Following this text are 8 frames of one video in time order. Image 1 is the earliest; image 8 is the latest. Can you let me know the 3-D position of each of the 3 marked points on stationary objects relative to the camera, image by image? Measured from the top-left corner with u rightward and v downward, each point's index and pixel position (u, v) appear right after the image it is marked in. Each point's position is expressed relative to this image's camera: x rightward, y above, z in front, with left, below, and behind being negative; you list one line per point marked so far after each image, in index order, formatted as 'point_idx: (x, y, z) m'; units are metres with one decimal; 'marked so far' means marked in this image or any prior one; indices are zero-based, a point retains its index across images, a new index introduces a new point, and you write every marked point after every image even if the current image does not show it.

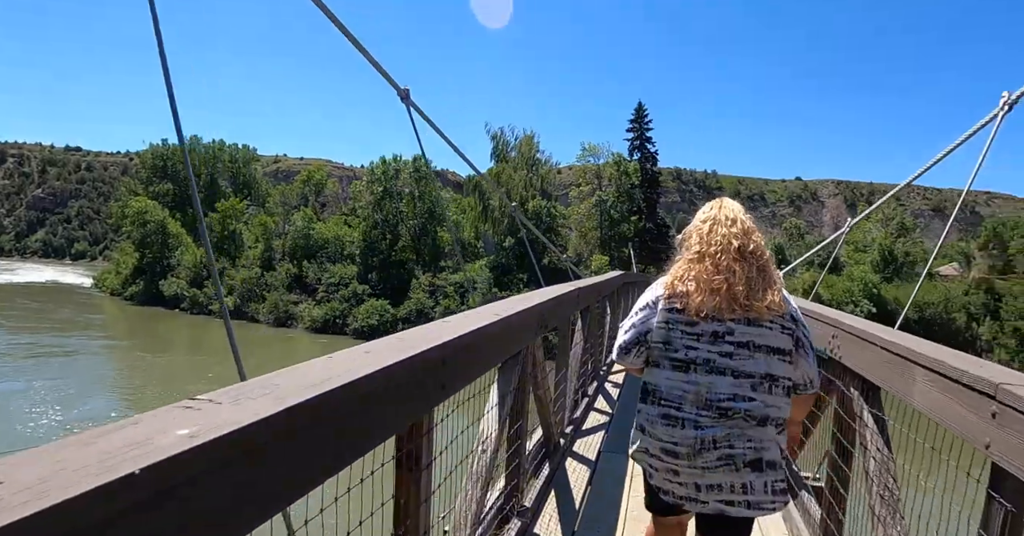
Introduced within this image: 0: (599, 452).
0: (+0.5, -1.1, +3.6) m
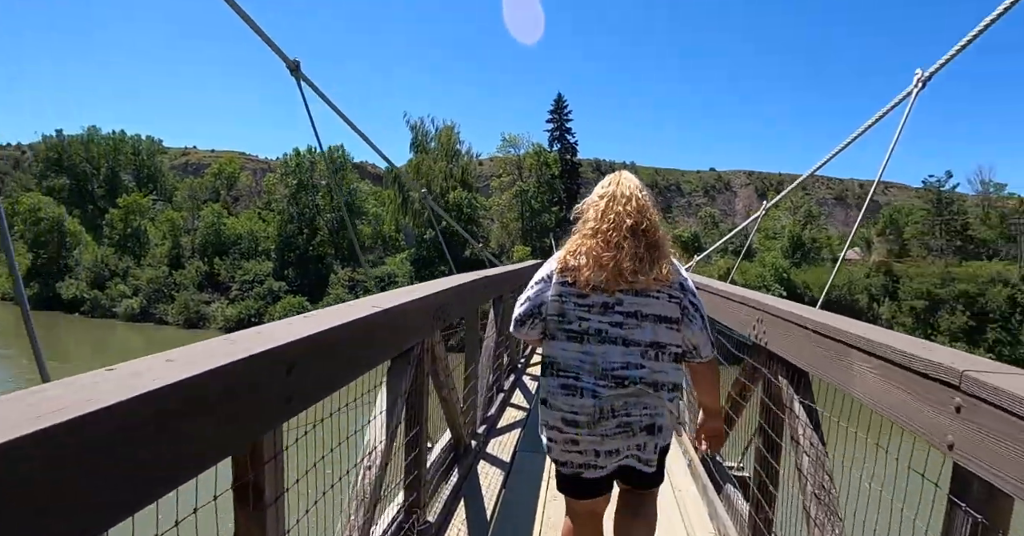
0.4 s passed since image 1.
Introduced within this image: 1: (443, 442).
0: (0.0, -1.0, +3.3) m
1: (-0.3, -0.8, +2.9) m
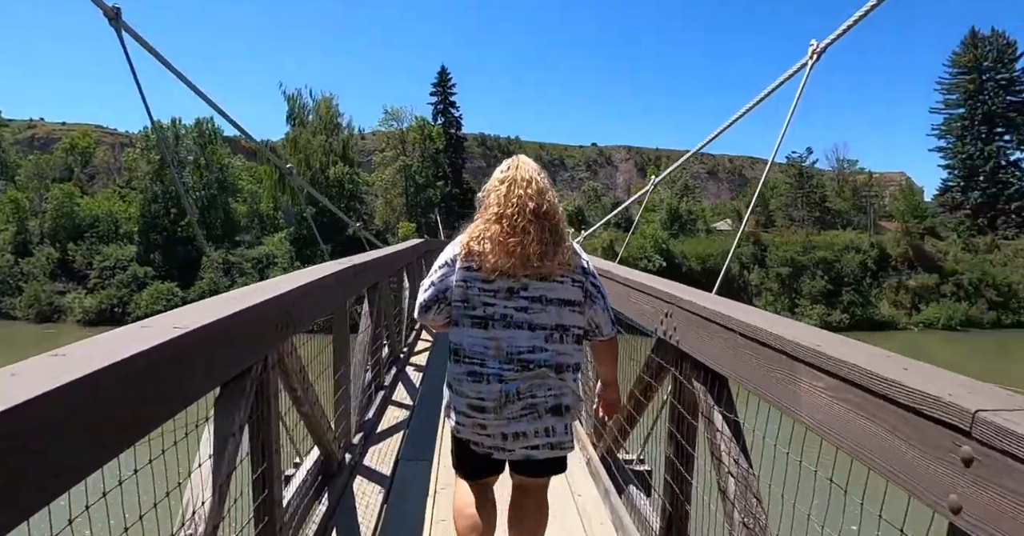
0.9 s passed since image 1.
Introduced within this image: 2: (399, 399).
0: (-0.6, -1.0, +2.9) m
1: (-0.8, -0.8, +2.5) m
2: (-0.7, -0.8, +3.8) m
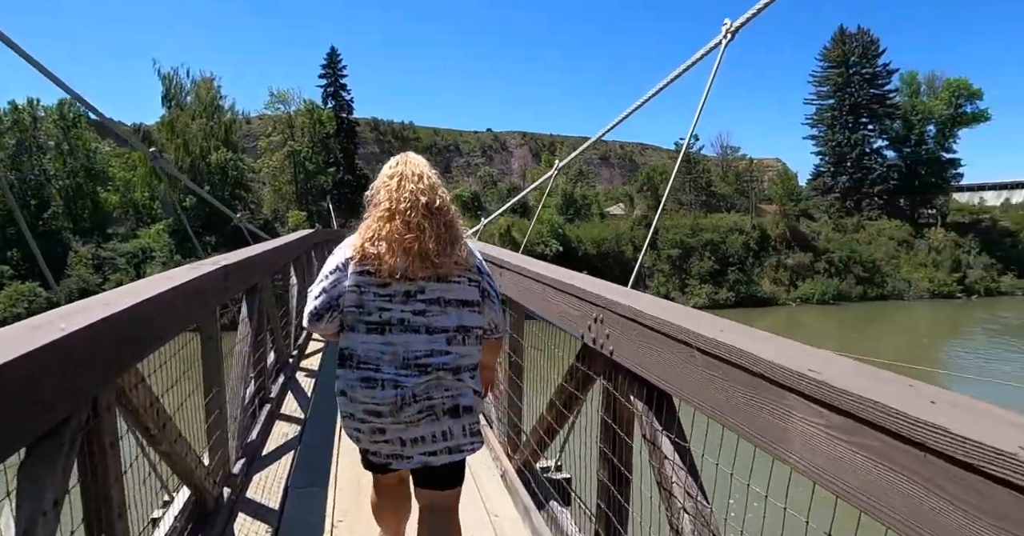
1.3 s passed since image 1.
0: (-1.0, -1.0, +2.6) m
1: (-1.2, -0.8, +2.1) m
2: (-1.3, -0.8, +3.3) m
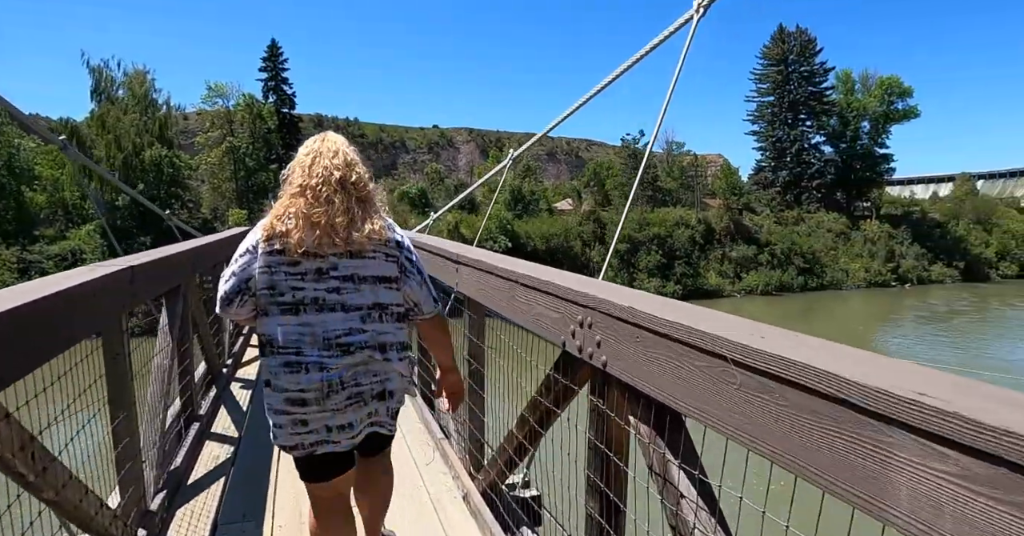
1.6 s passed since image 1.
0: (-1.1, -1.0, +2.2) m
1: (-1.3, -0.8, +1.7) m
2: (-1.5, -0.8, +3.0) m
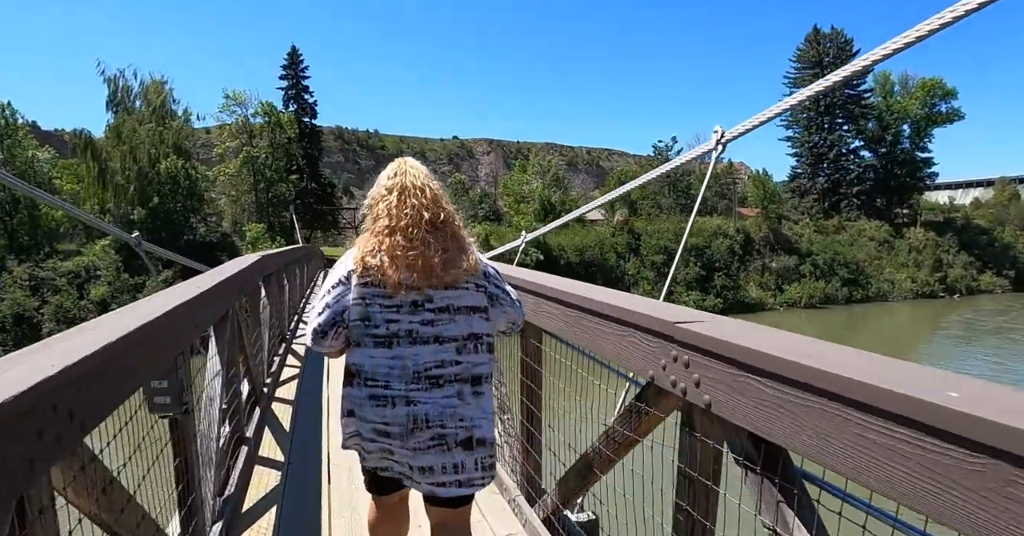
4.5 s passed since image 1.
0: (-0.3, -1.2, +0.4) m
1: (-0.5, -1.1, -0.1) m
2: (-0.7, -1.1, +1.2) m
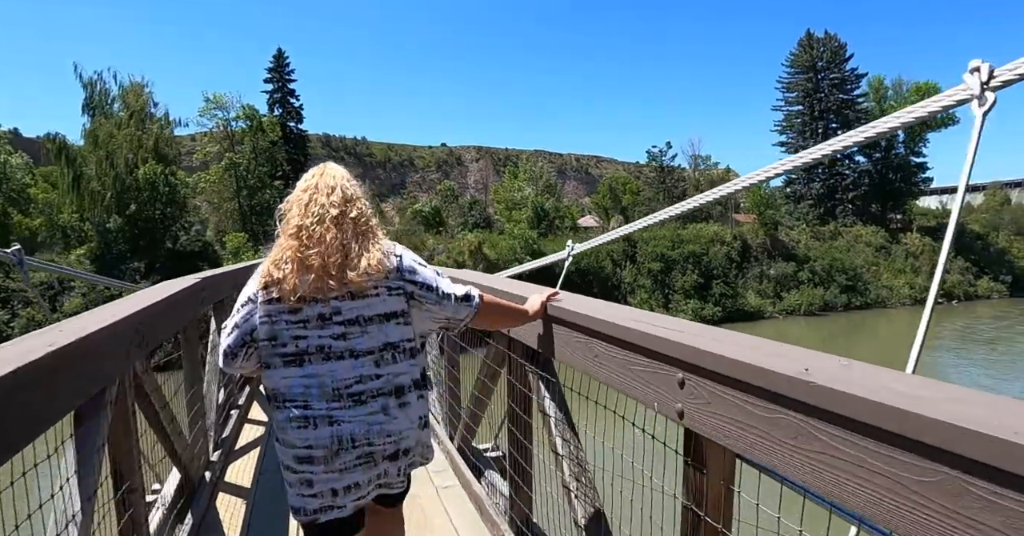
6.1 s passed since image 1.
0: (-0.1, -1.3, -0.6) m
1: (-0.2, -1.1, -1.1) m
2: (-0.4, -1.1, +0.2) m
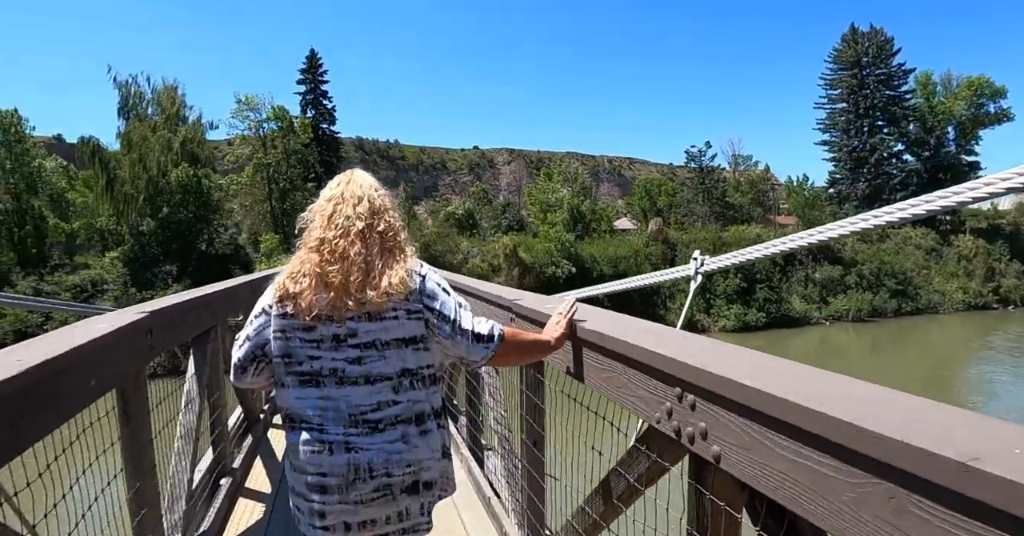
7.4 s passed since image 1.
0: (+0.2, -1.3, -1.5) m
1: (0.0, -1.2, -2.0) m
2: (-0.1, -1.2, -0.7) m
